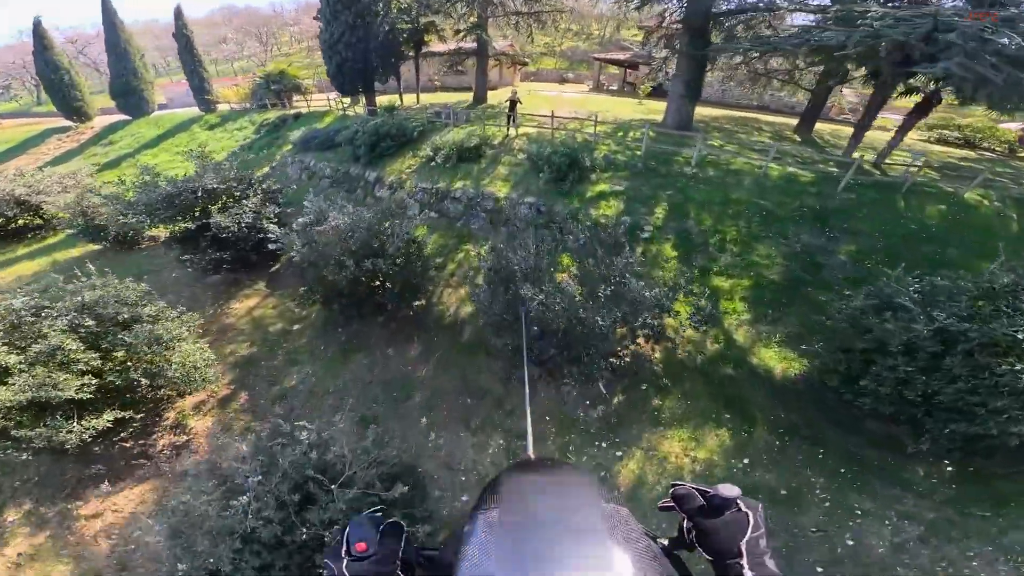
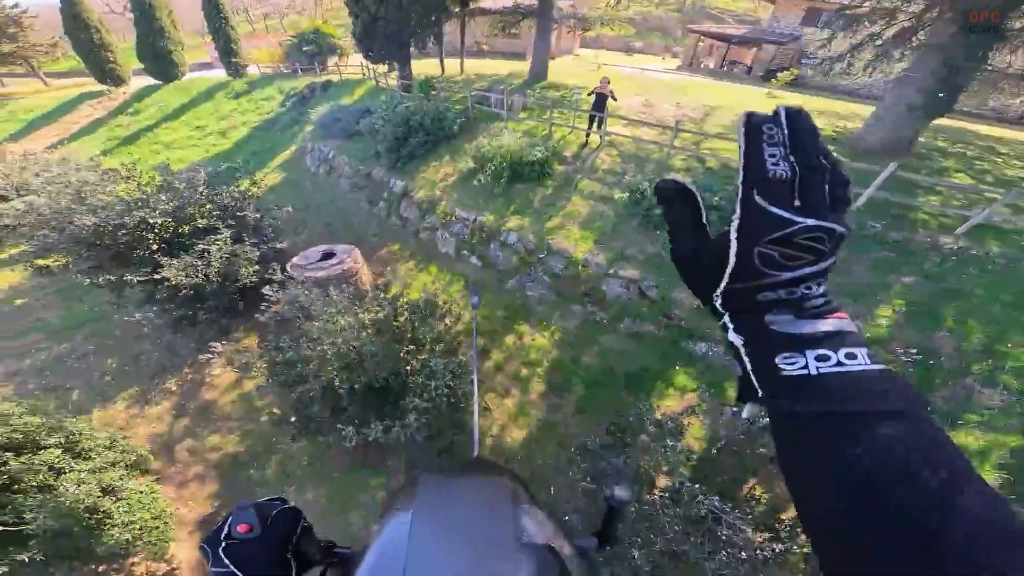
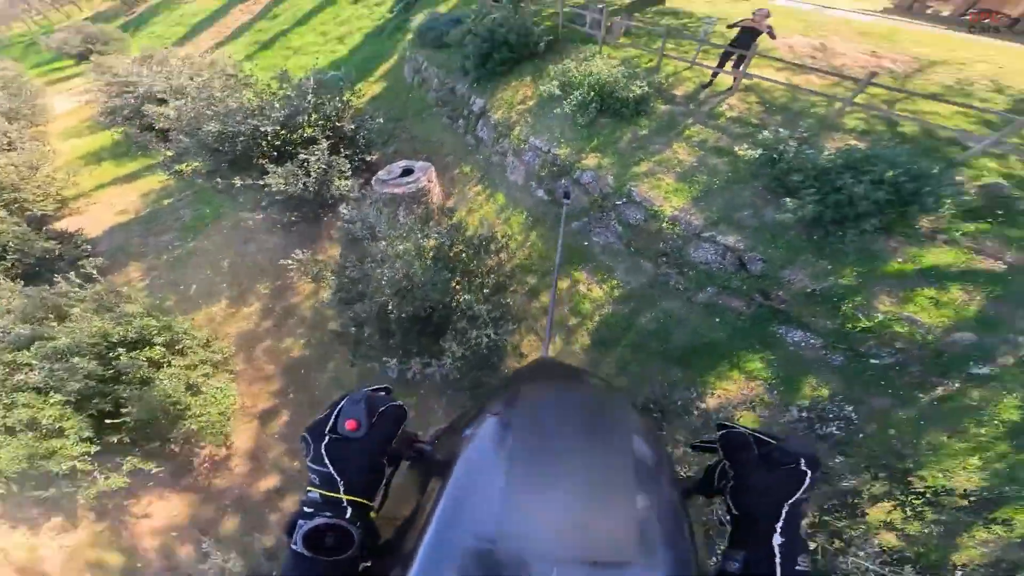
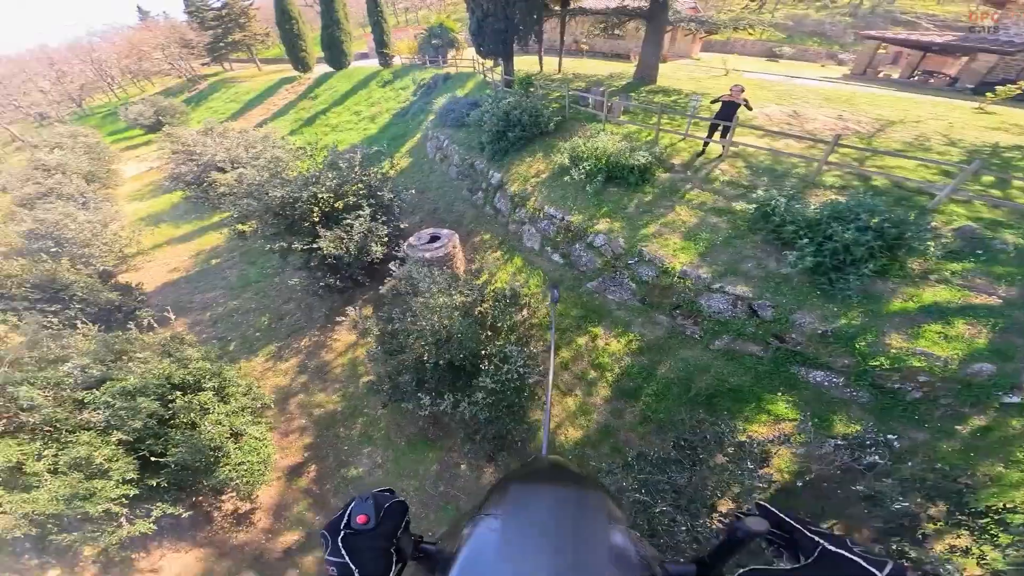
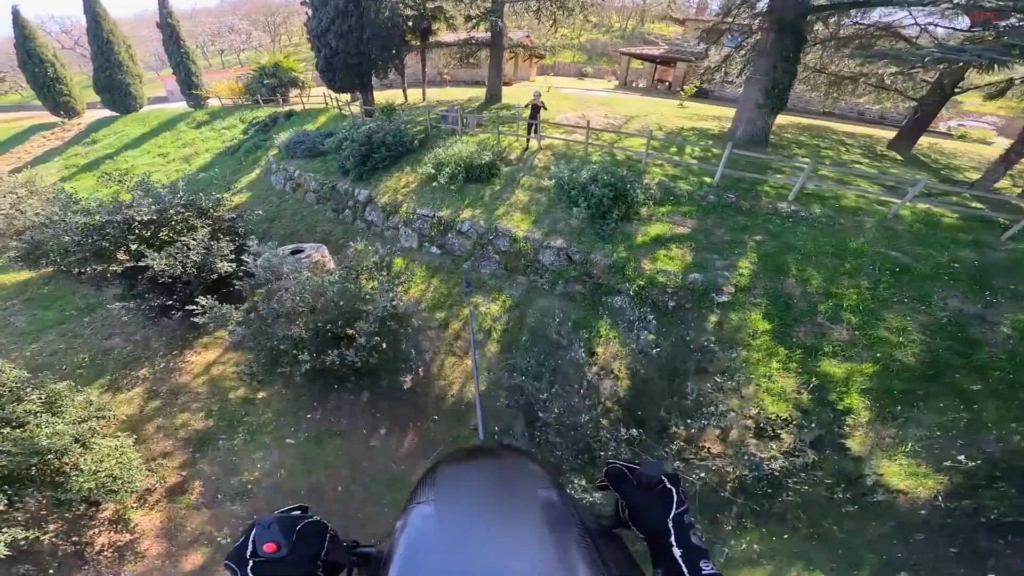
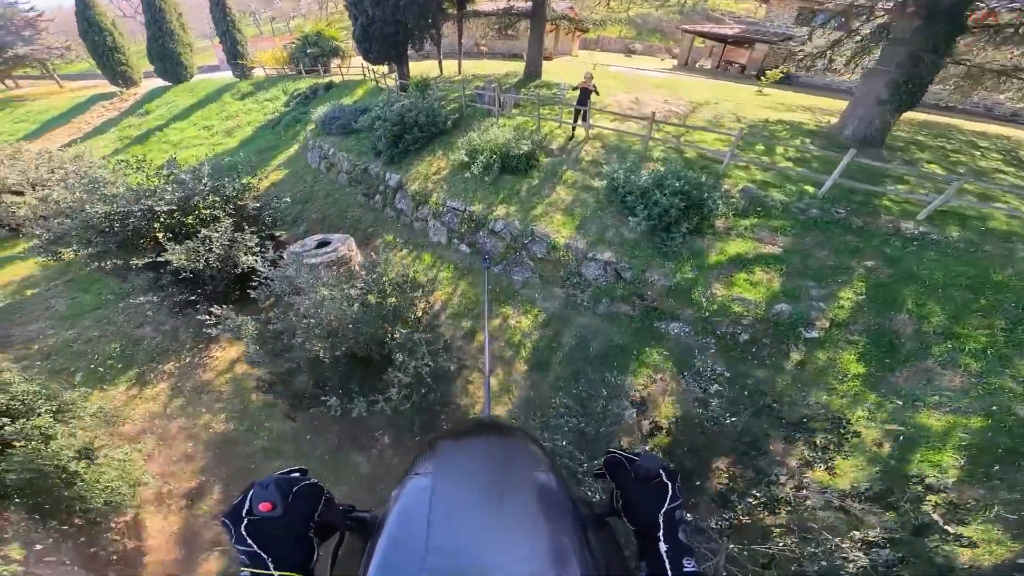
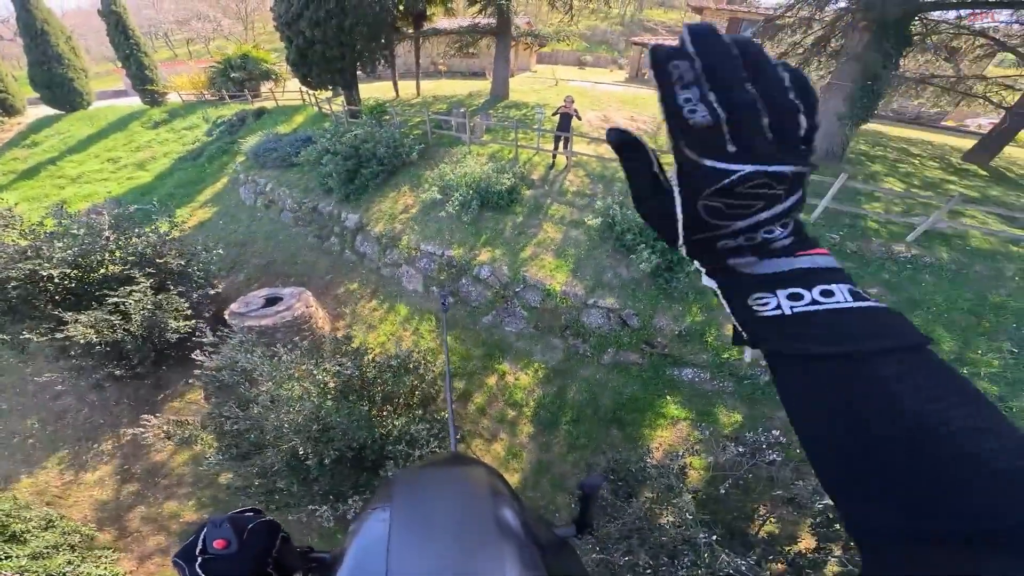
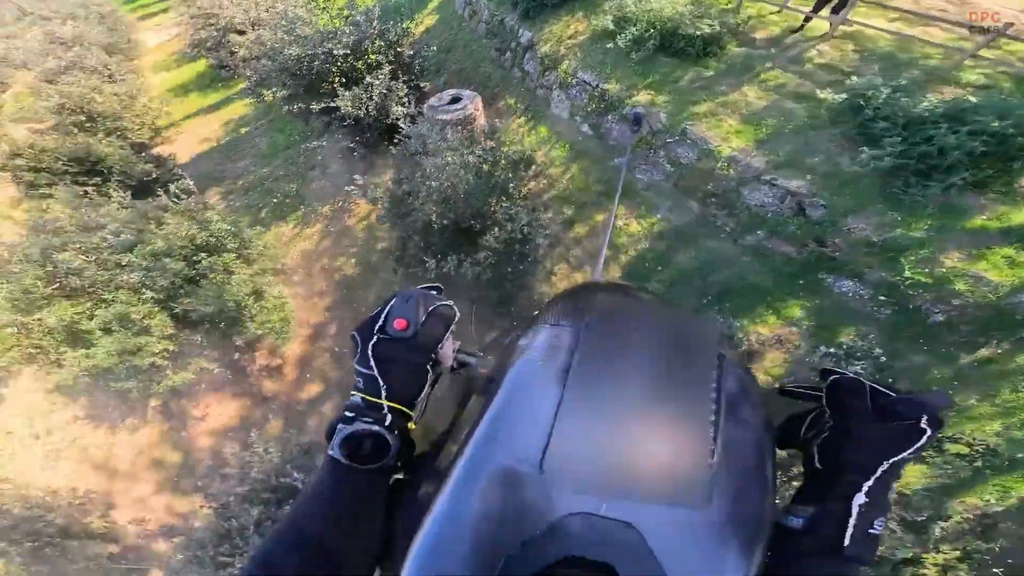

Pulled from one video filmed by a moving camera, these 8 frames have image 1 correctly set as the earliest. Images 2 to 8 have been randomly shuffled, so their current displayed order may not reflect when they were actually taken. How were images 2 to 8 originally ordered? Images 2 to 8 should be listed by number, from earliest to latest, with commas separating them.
5, 6, 8, 3, 7, 2, 4
